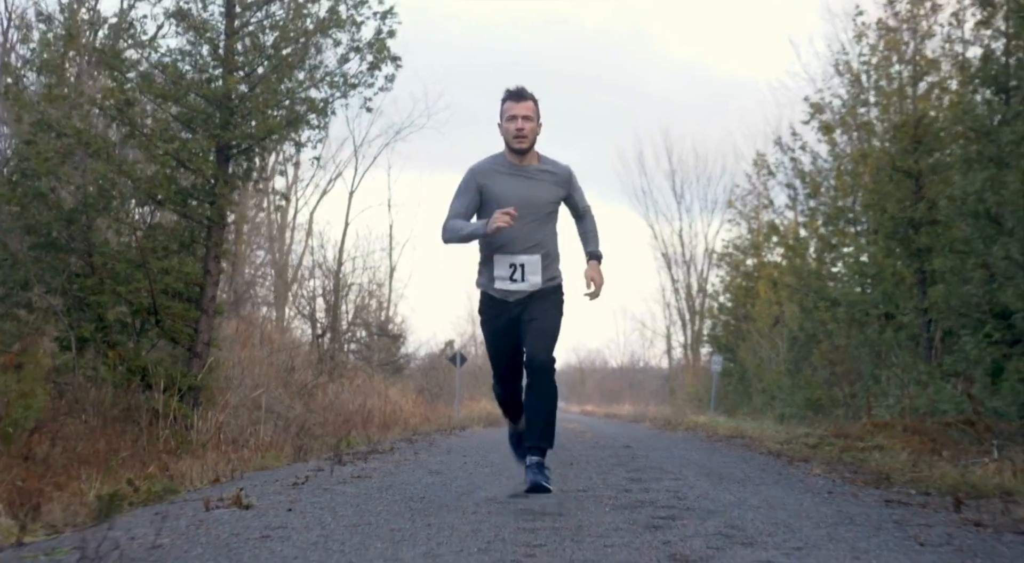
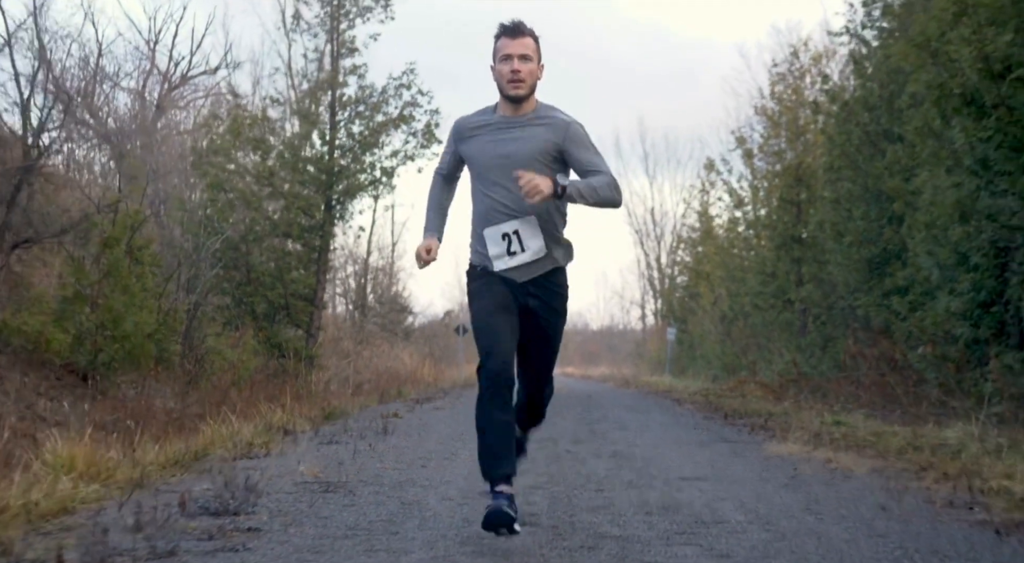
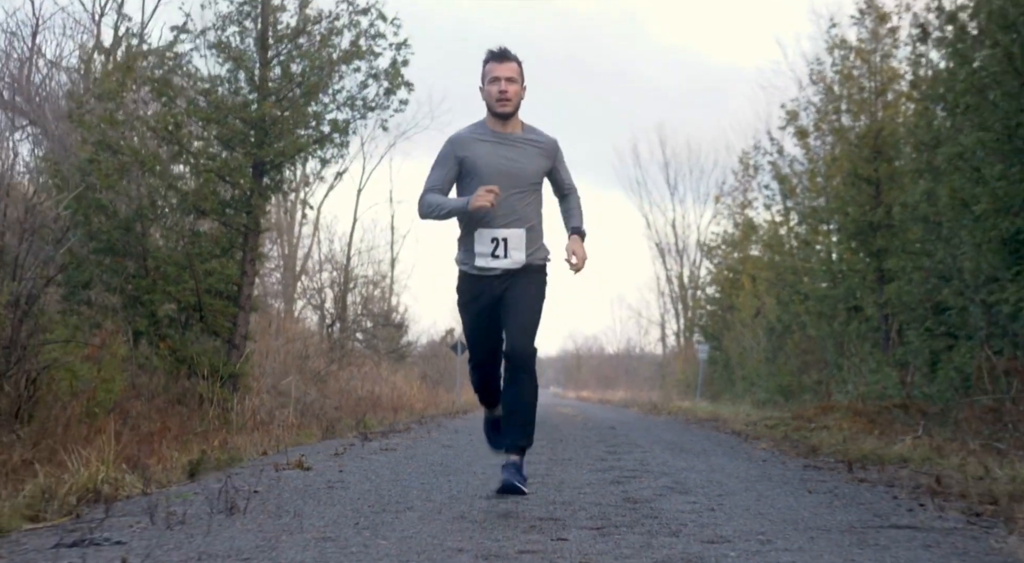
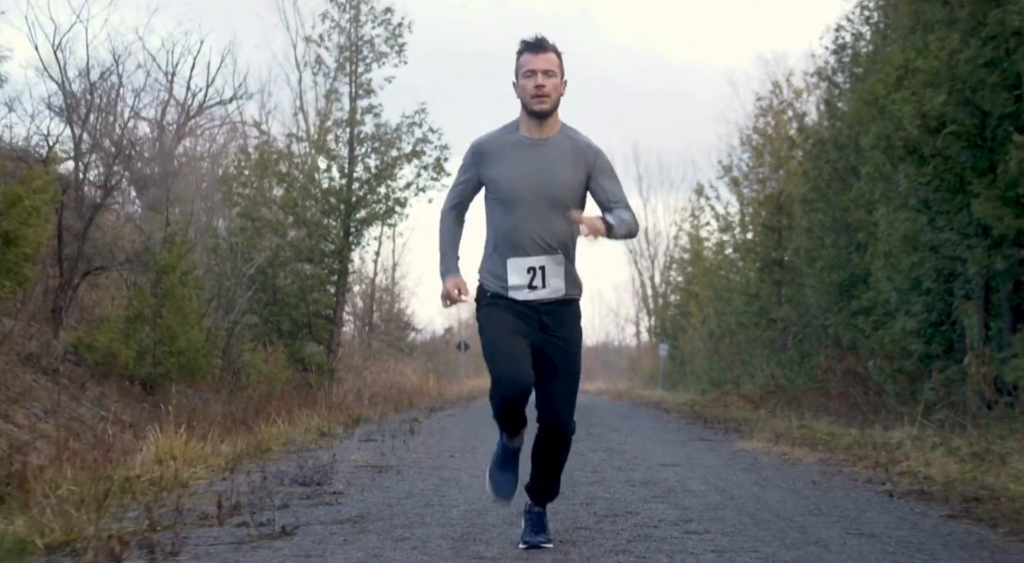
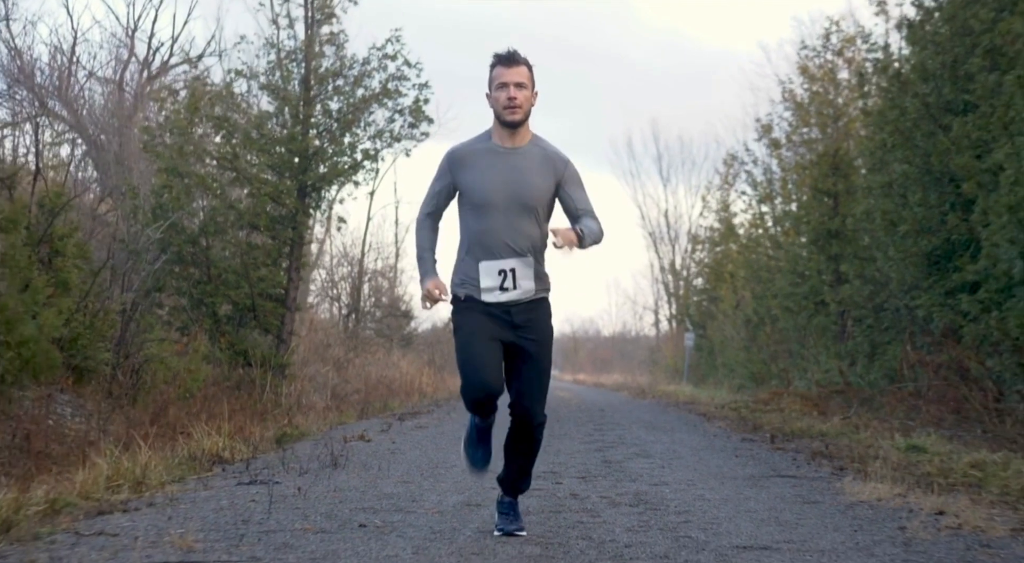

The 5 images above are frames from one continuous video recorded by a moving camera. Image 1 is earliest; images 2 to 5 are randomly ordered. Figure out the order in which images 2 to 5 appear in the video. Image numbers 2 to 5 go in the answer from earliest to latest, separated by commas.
3, 5, 2, 4
